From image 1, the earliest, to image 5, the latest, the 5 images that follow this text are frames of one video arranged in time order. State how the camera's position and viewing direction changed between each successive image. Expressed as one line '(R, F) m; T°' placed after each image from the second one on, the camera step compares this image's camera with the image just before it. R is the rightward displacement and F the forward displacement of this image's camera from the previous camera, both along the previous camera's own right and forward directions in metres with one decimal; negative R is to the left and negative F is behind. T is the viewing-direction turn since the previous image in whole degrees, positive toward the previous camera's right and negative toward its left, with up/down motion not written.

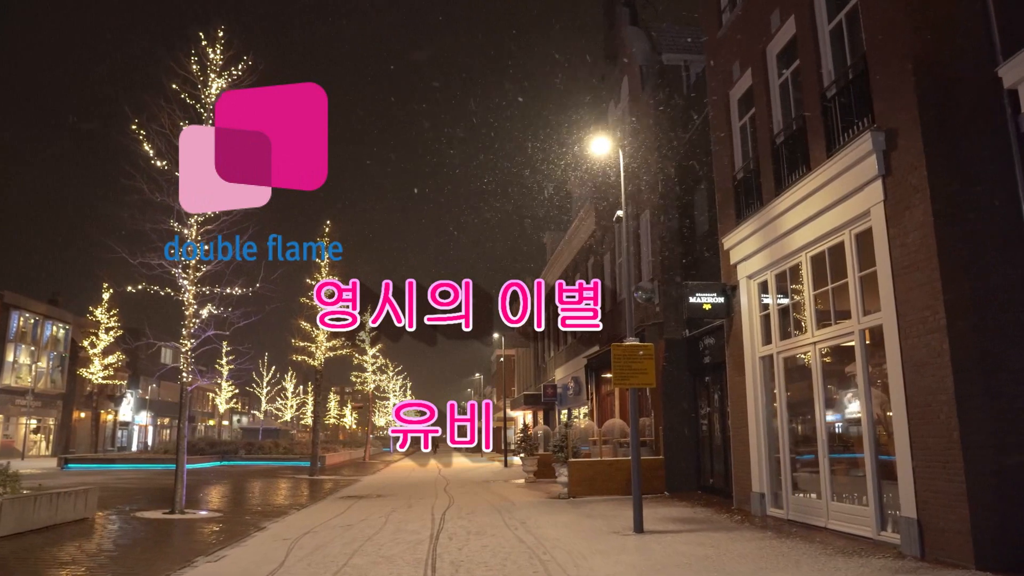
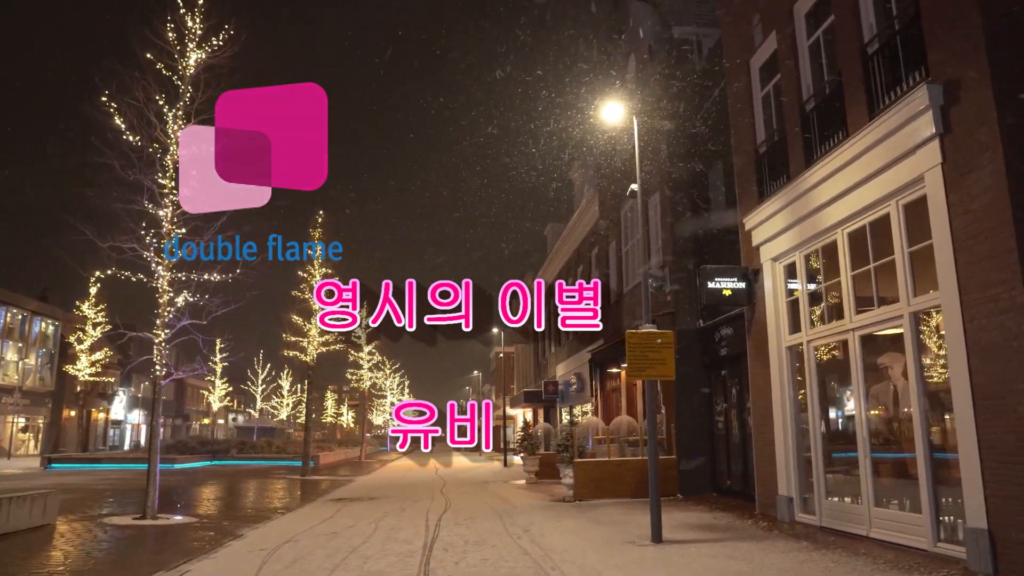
(-0.1, +1.2) m; 0°
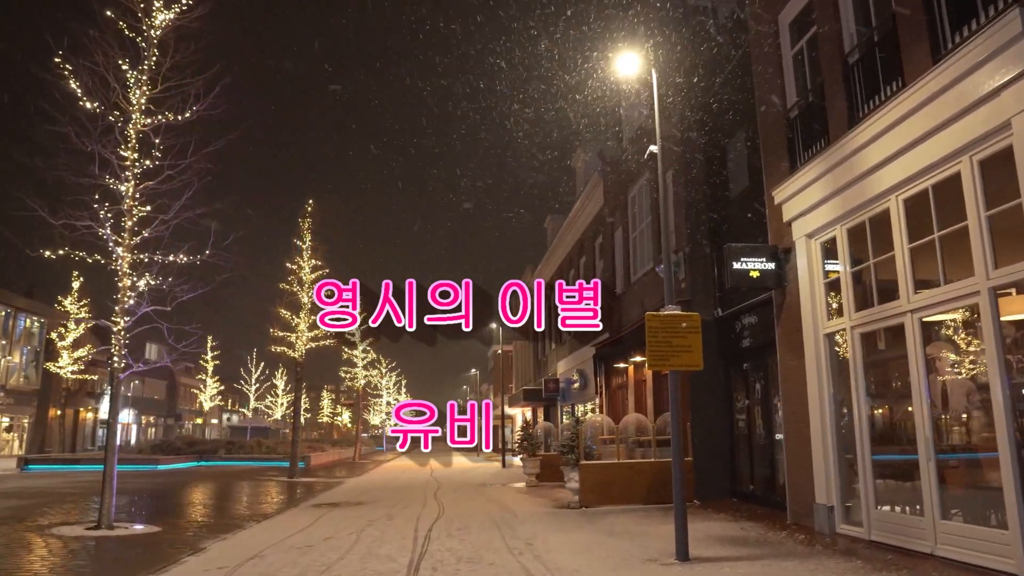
(0.0, +1.4) m; 0°
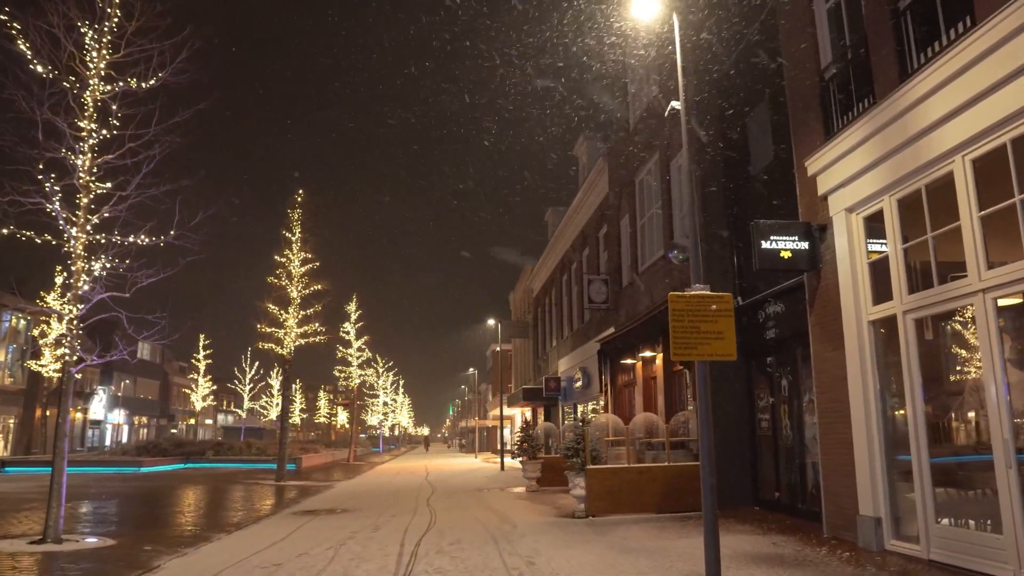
(0.0, +1.3) m; 0°
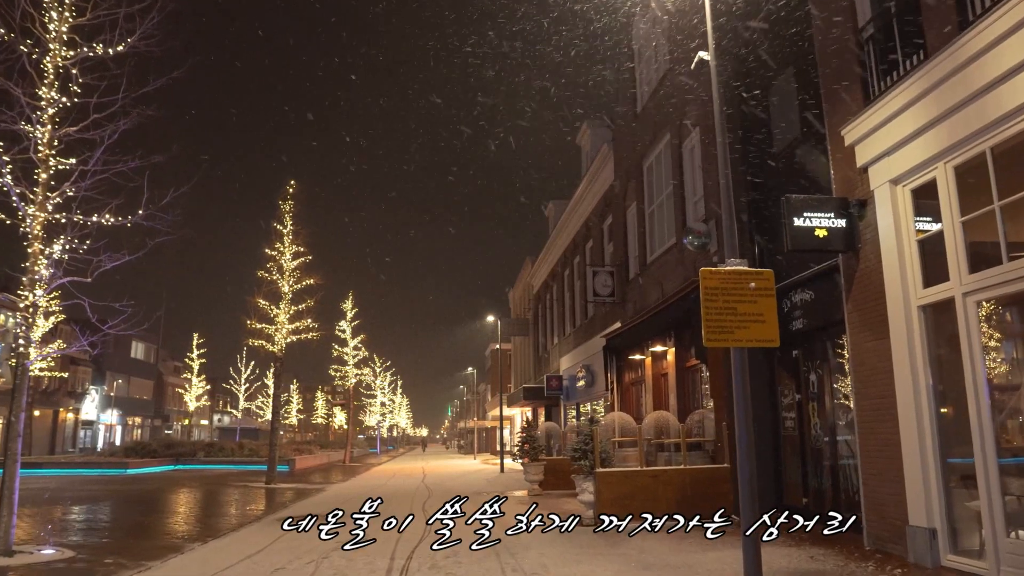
(0.0, +1.1) m; 0°
